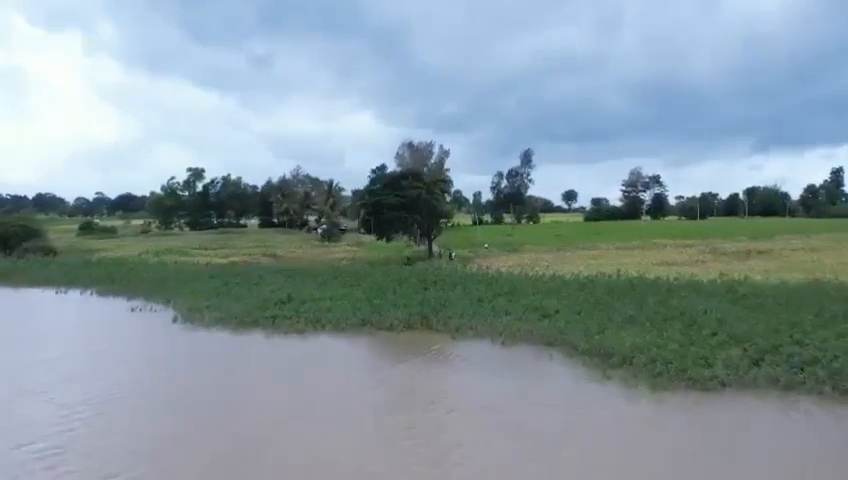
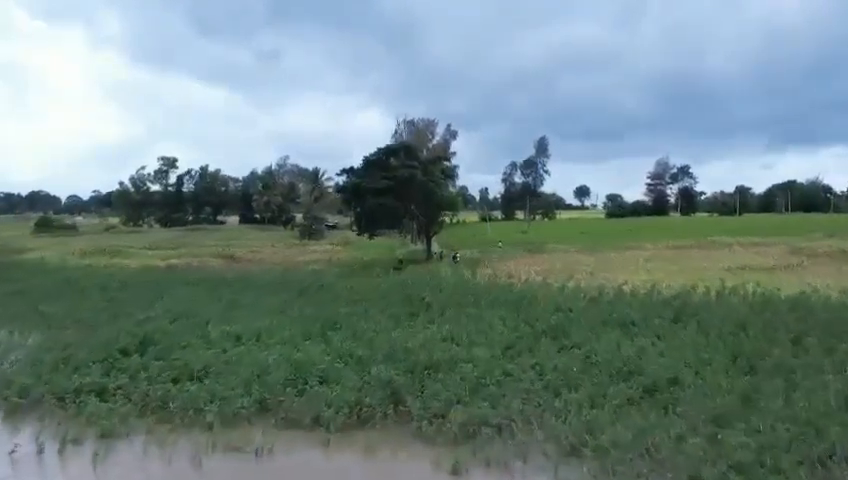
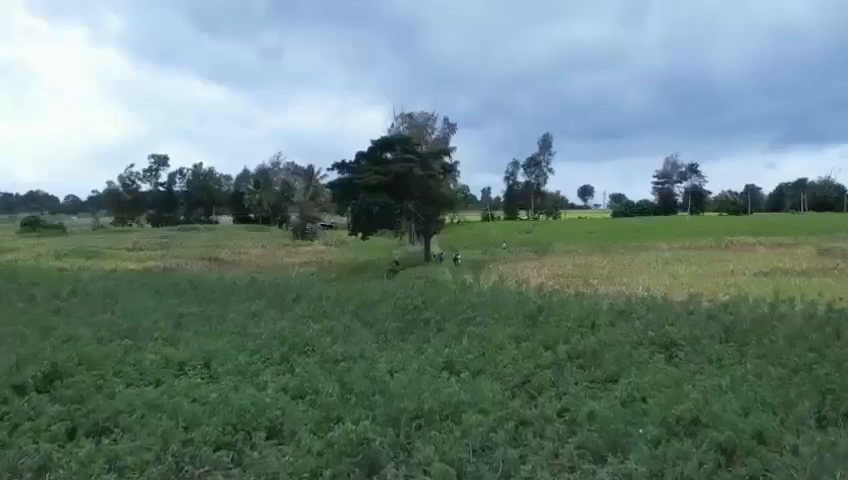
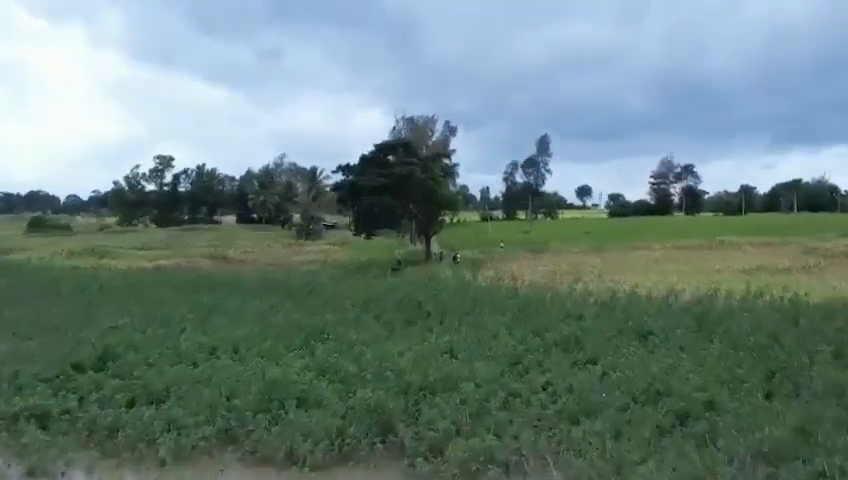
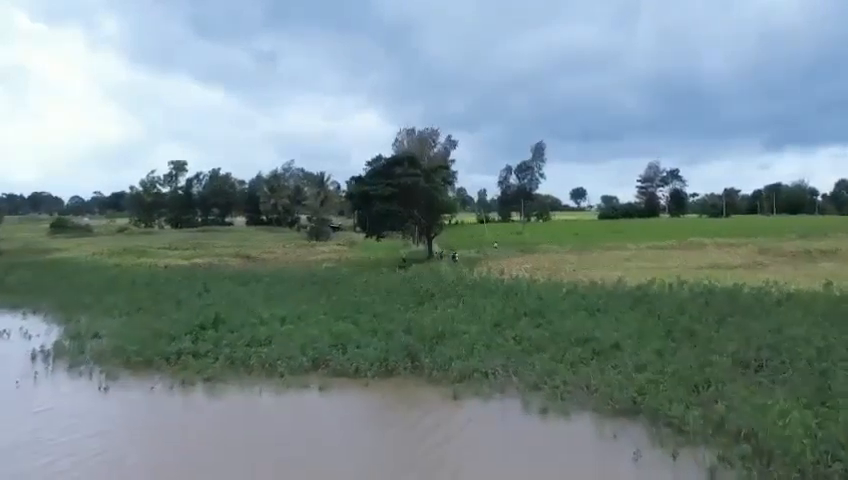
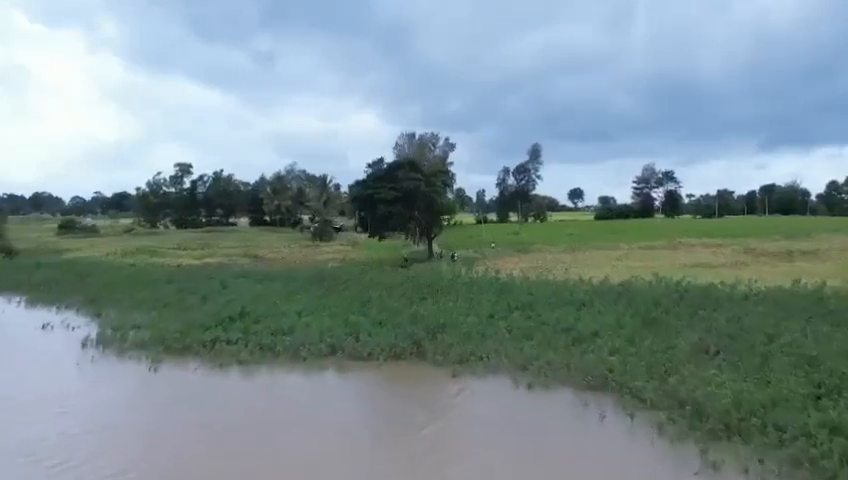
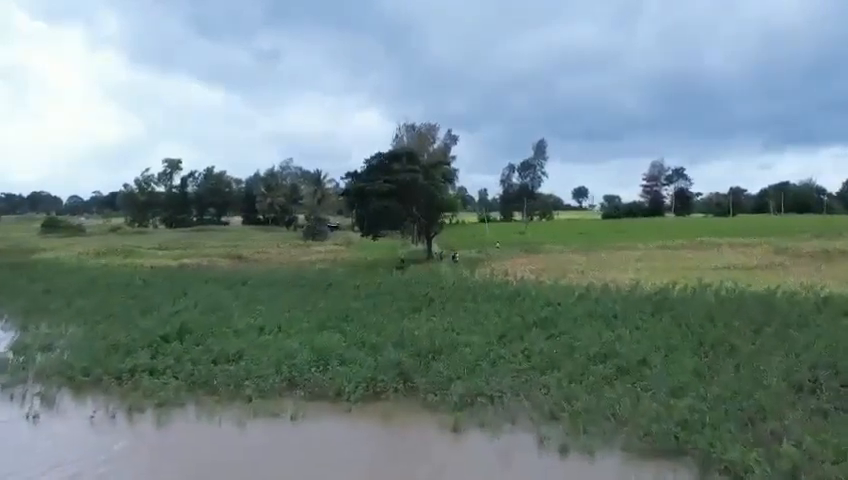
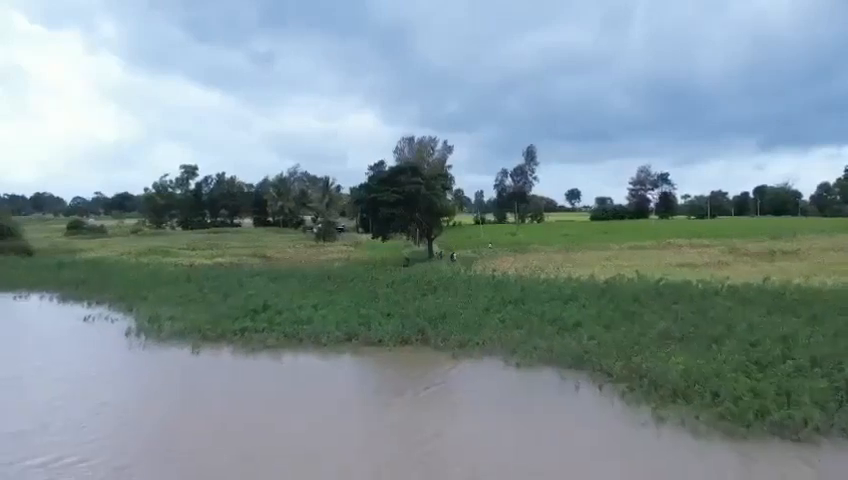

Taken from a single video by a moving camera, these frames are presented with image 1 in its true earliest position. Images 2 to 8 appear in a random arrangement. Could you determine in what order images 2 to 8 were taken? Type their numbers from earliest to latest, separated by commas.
8, 6, 5, 7, 2, 4, 3
